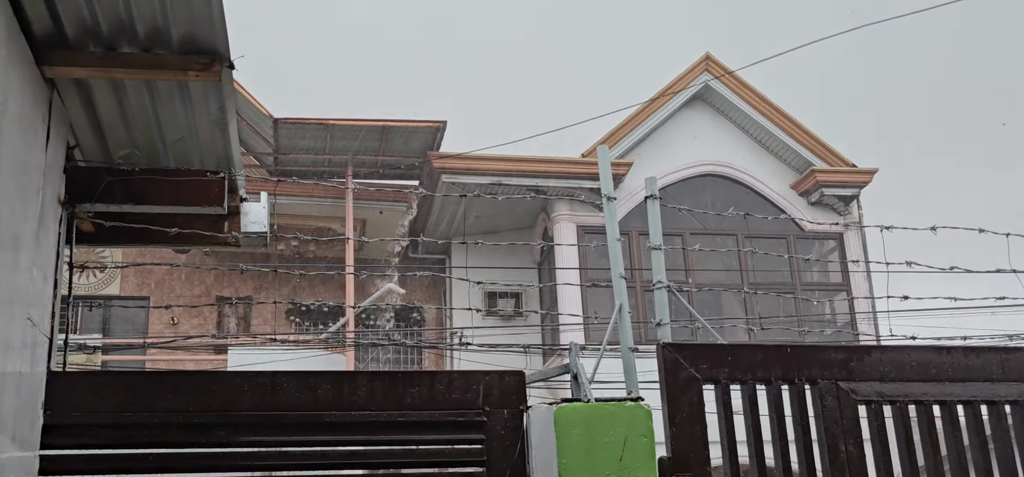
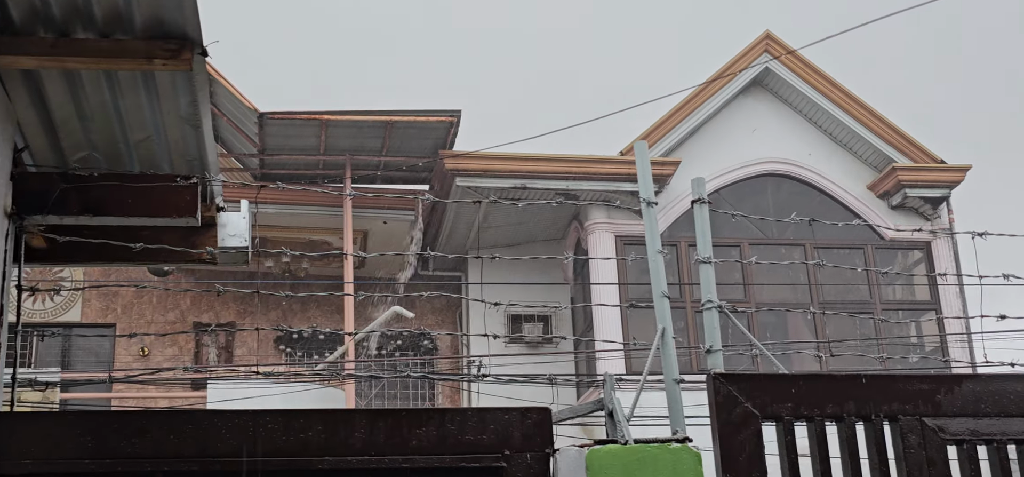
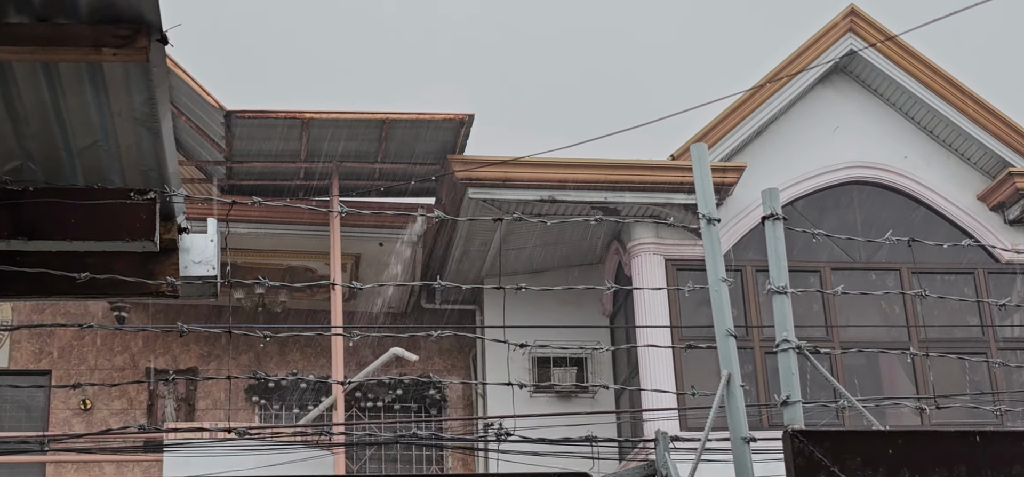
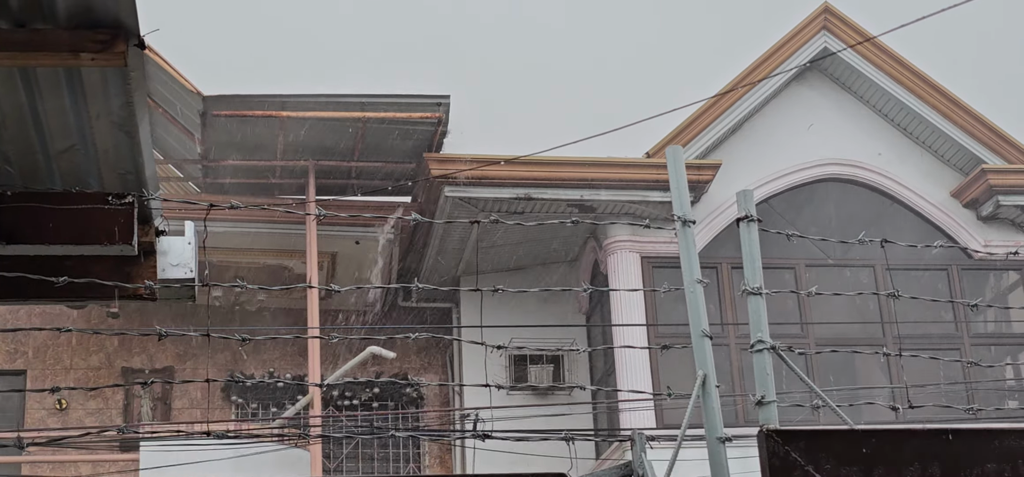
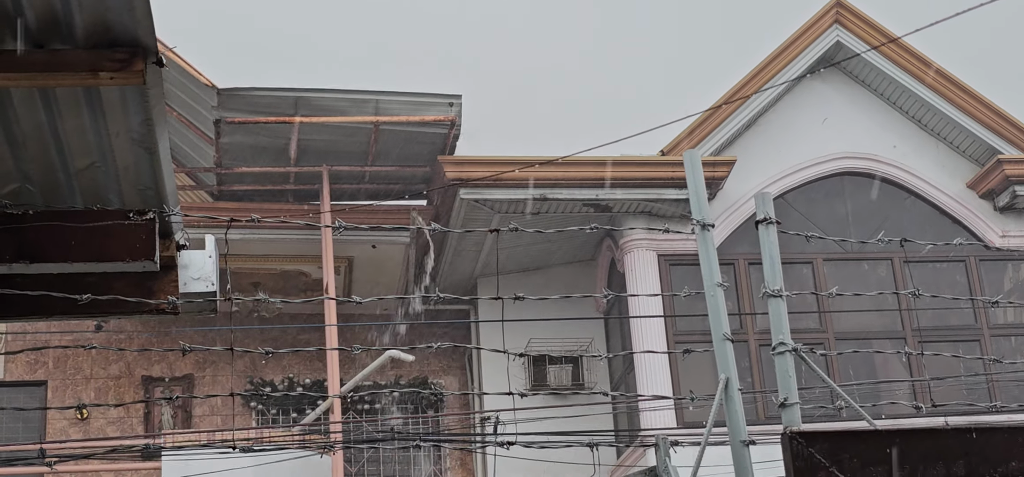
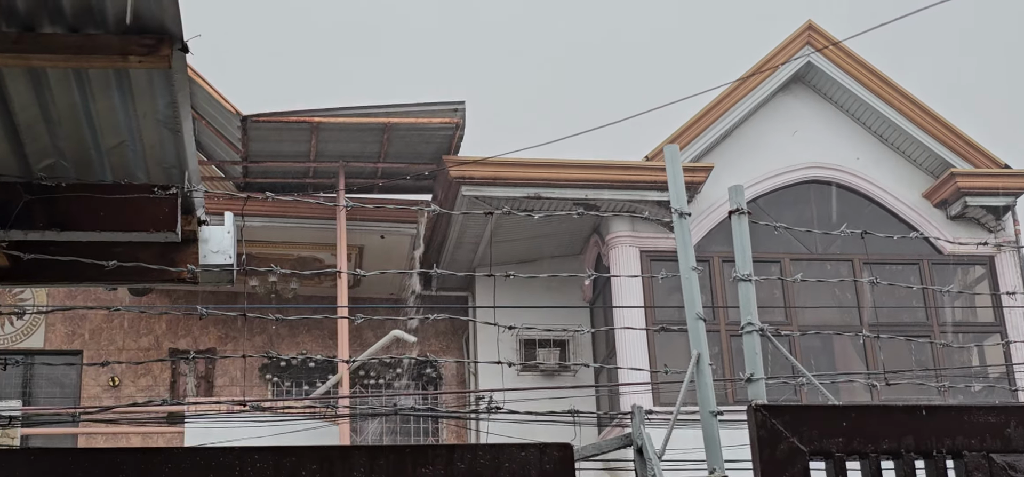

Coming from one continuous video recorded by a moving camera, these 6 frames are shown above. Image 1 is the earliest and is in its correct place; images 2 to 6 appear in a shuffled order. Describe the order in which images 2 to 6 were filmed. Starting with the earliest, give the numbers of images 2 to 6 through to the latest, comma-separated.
2, 6, 3, 4, 5
